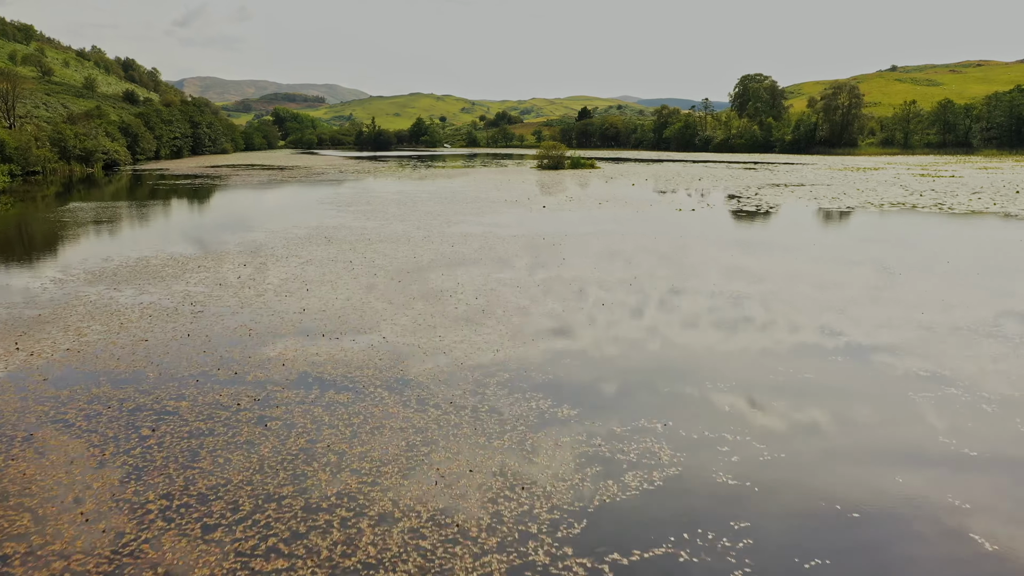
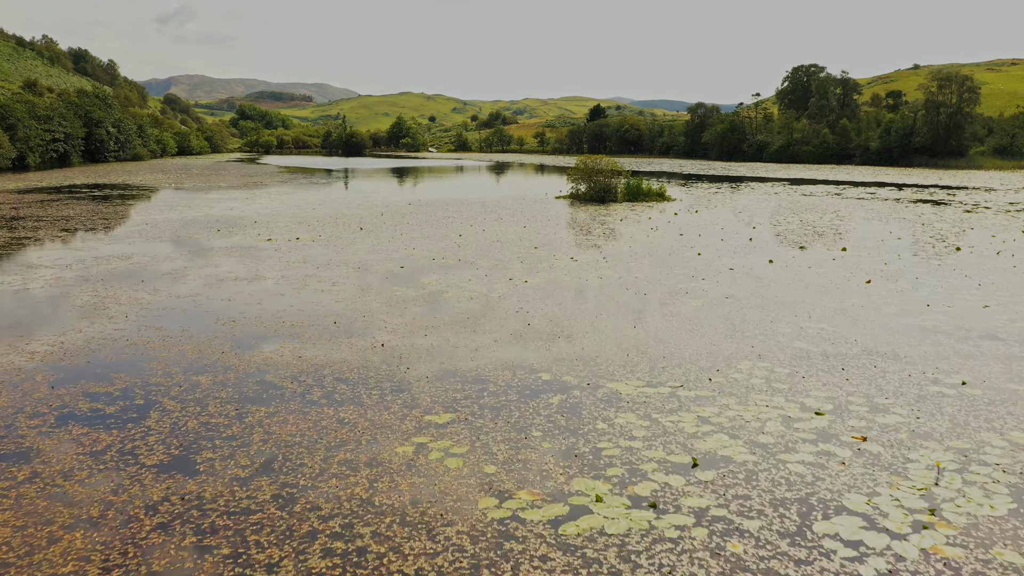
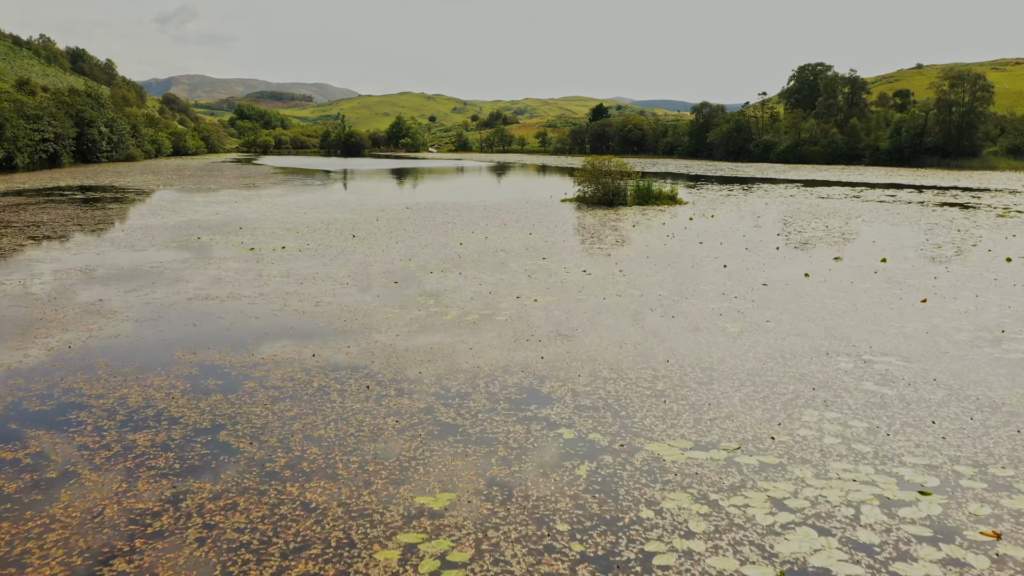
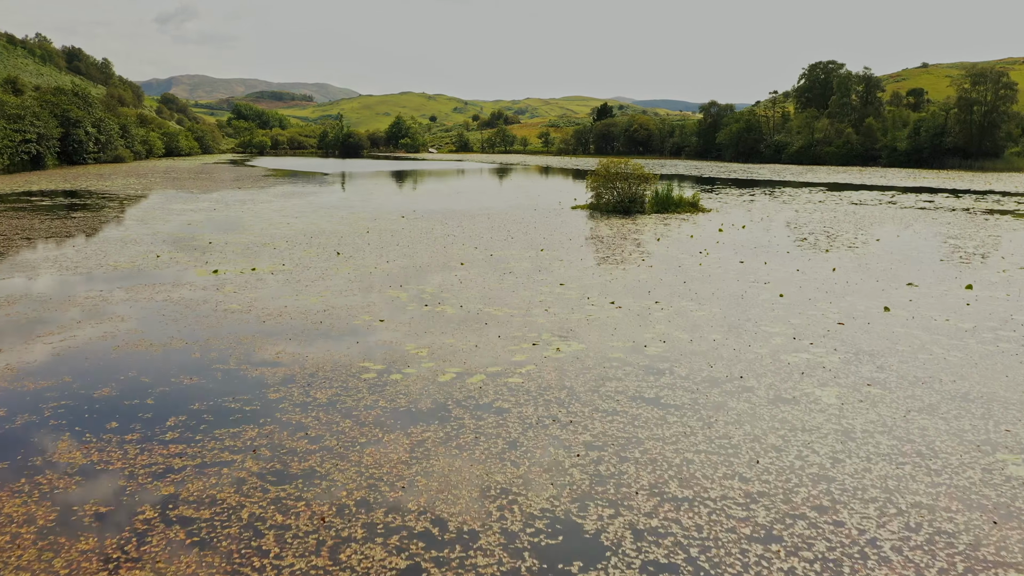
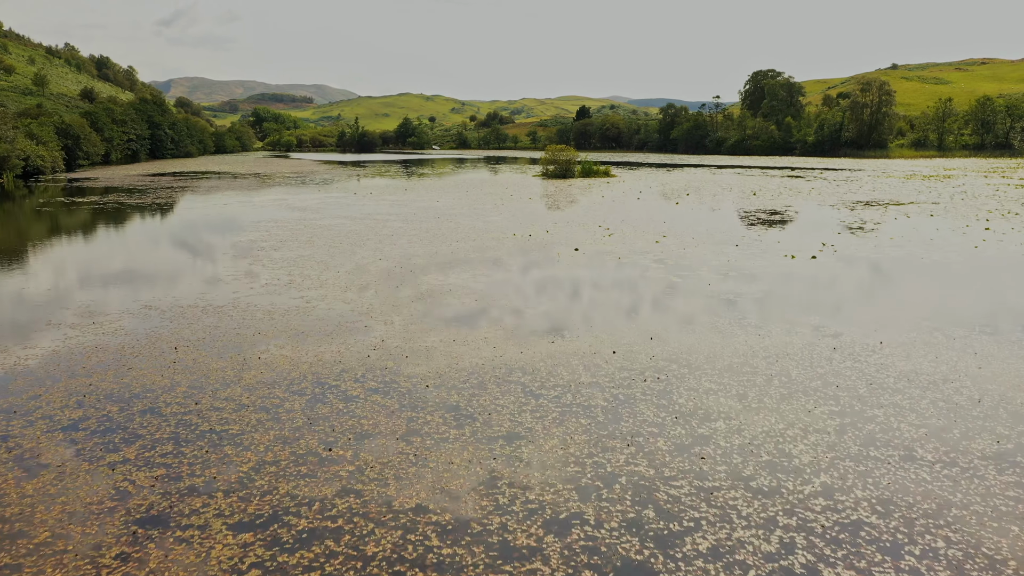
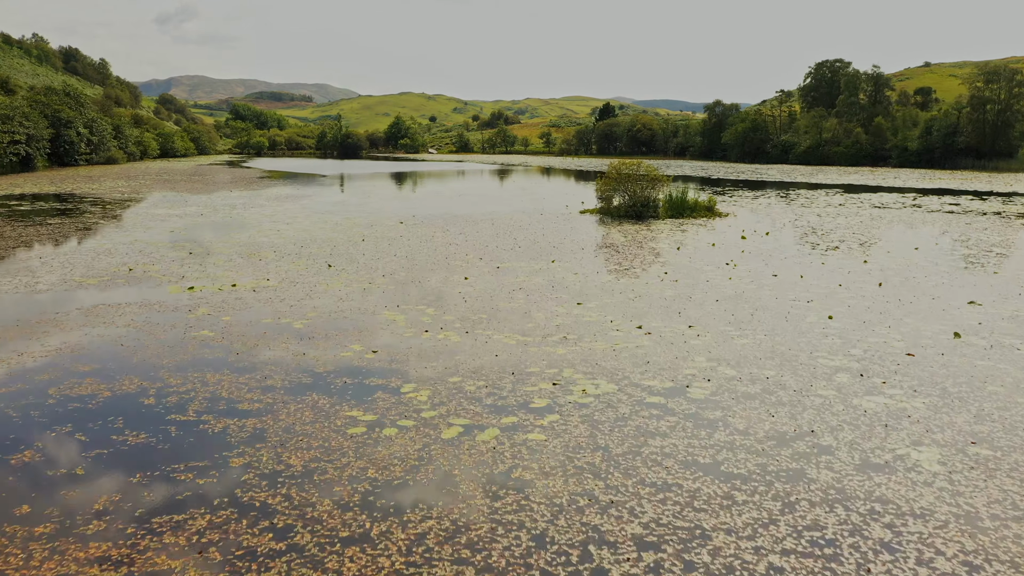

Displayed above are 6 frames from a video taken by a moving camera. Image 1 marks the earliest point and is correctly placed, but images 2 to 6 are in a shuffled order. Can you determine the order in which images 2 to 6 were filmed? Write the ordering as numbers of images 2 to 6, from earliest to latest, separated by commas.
5, 2, 3, 4, 6
